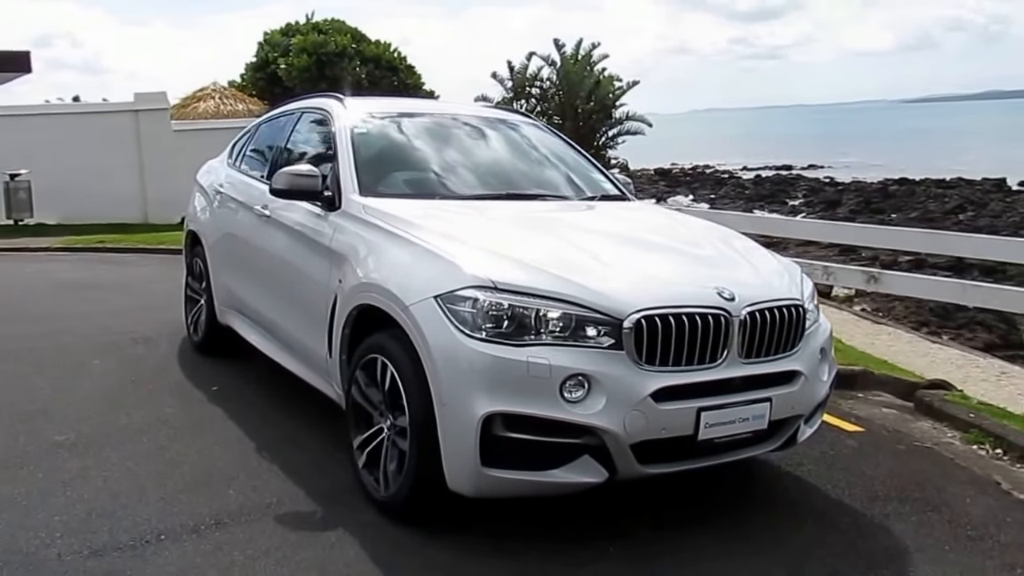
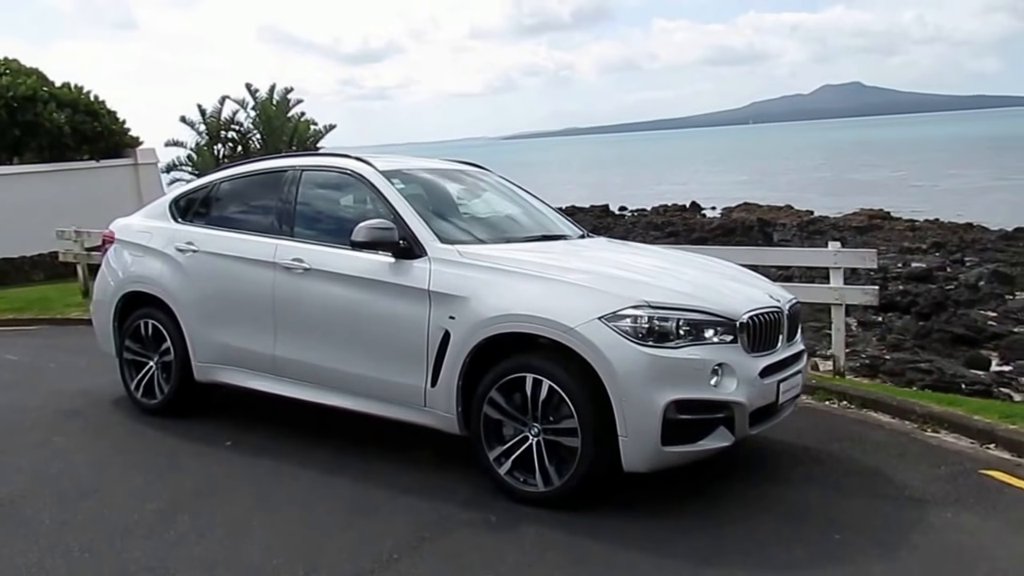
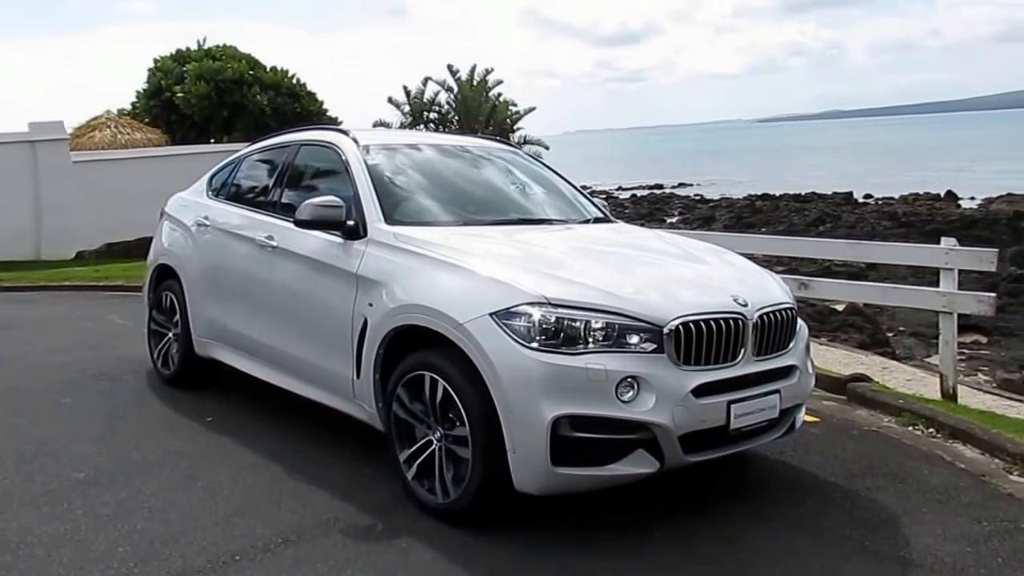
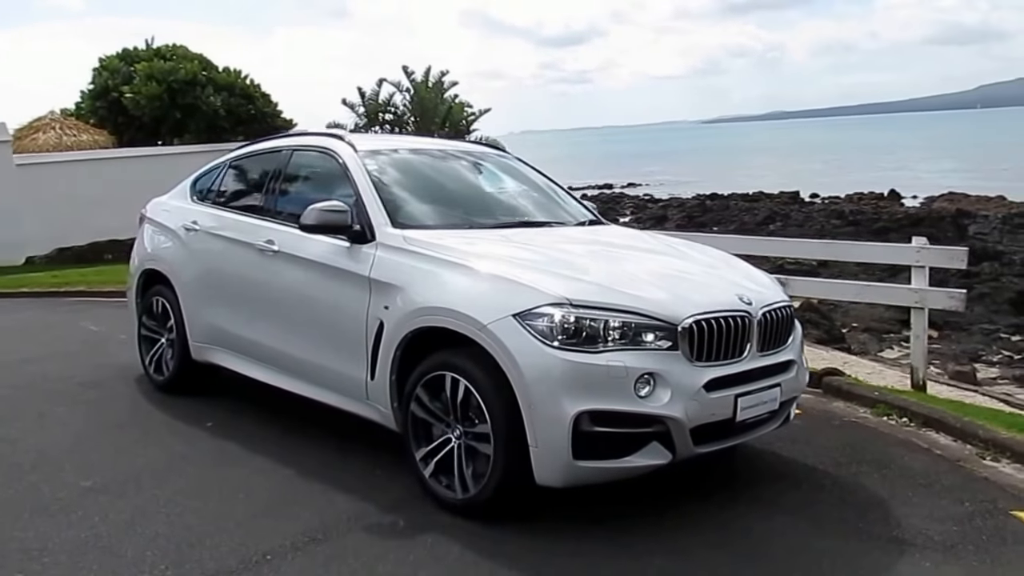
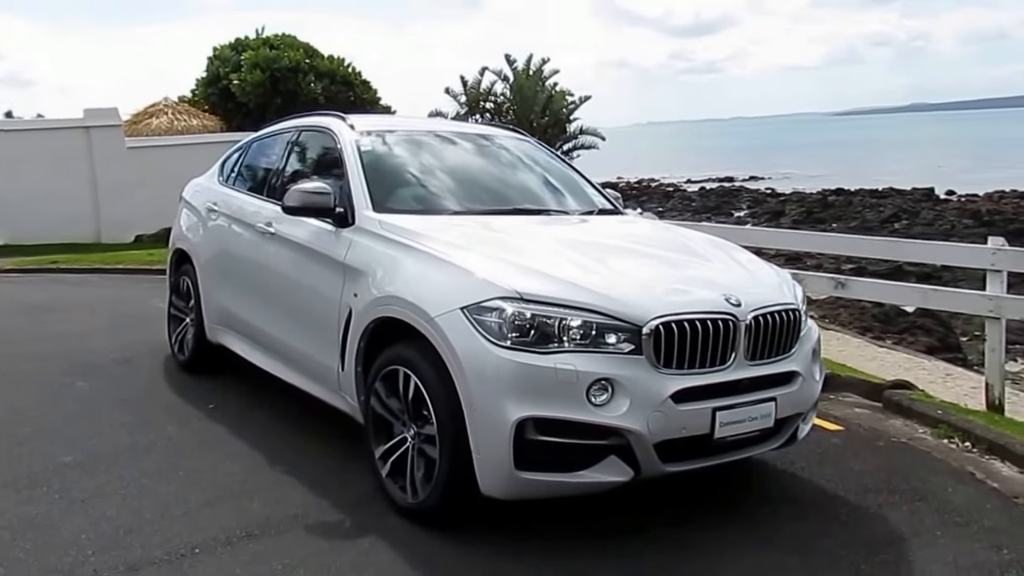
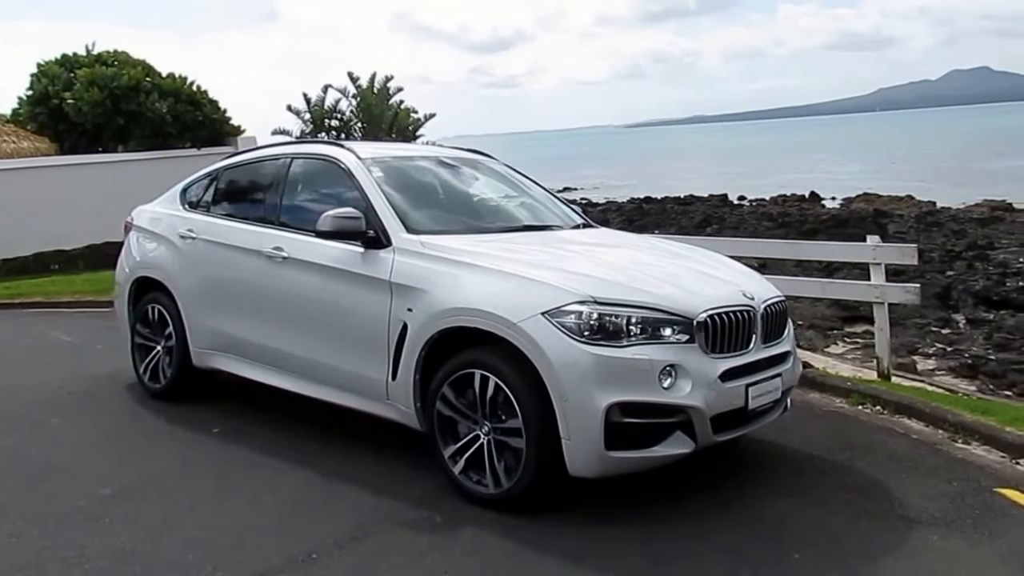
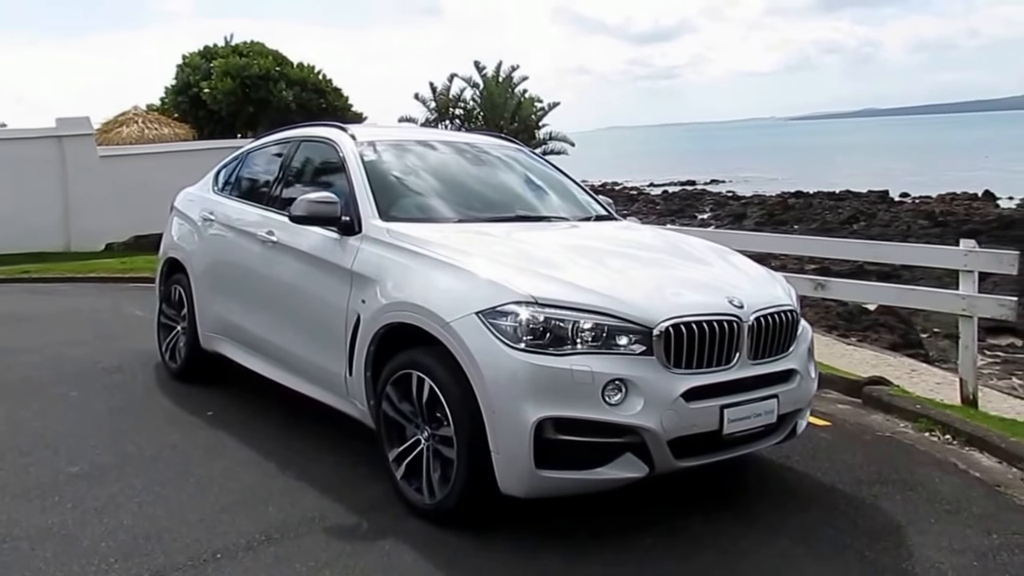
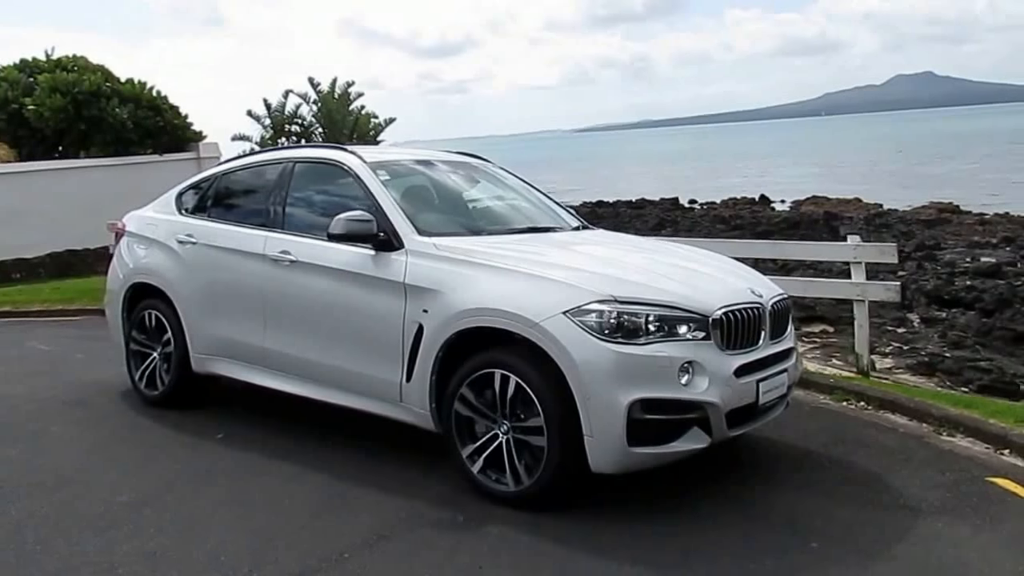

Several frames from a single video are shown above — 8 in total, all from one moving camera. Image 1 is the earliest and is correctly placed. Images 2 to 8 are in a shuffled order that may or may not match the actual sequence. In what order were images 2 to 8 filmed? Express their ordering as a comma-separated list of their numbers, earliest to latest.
5, 7, 3, 4, 6, 8, 2
